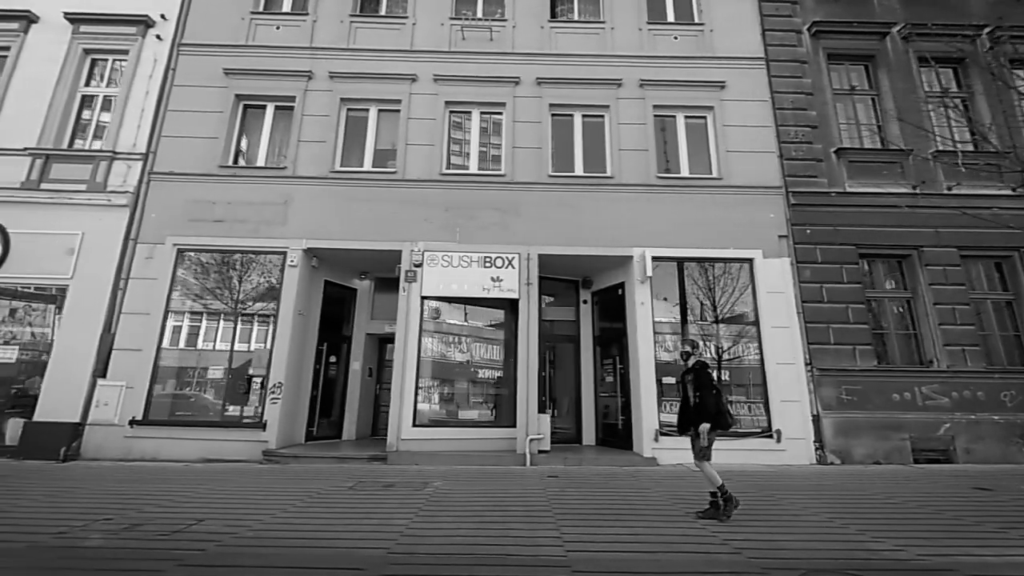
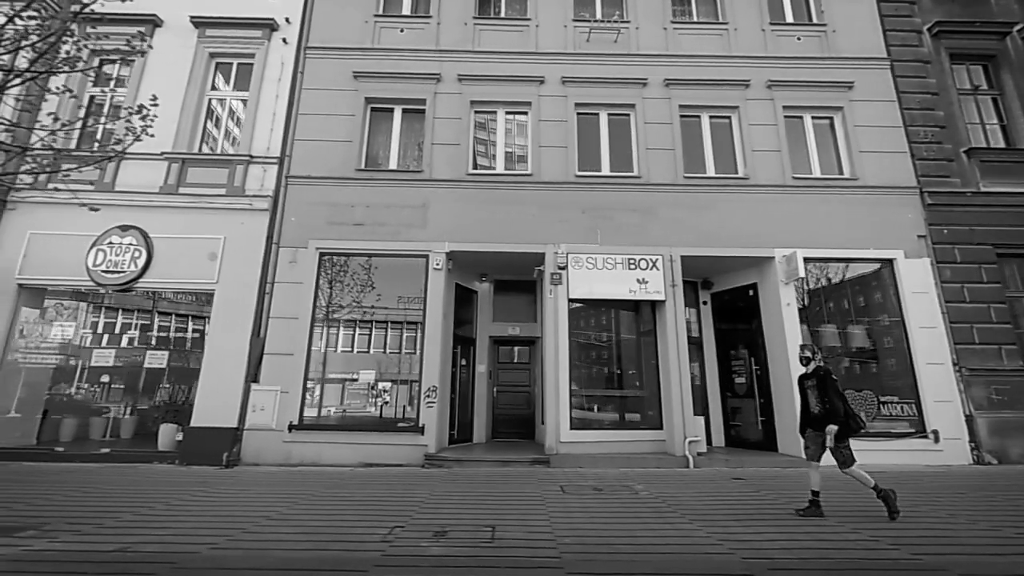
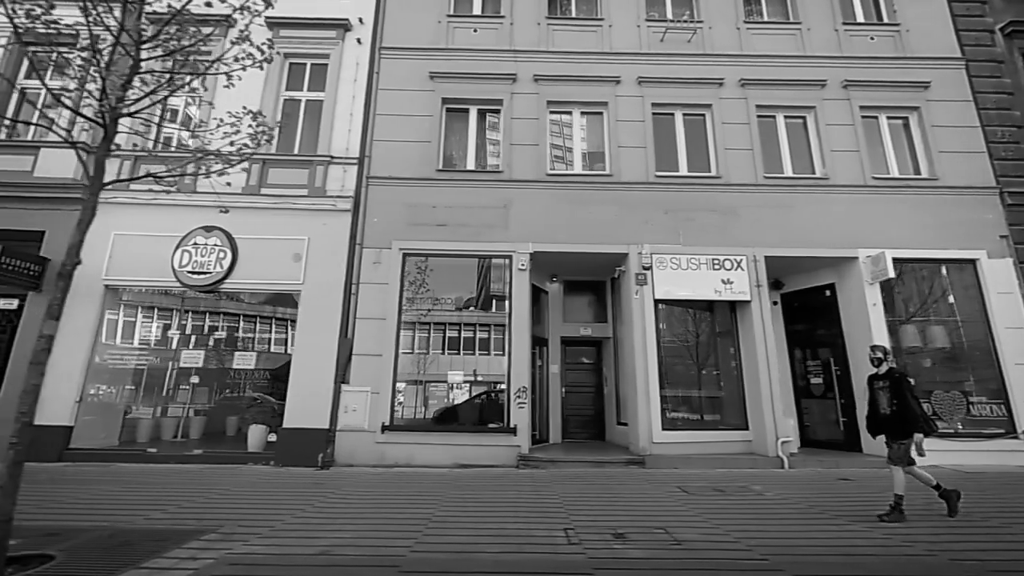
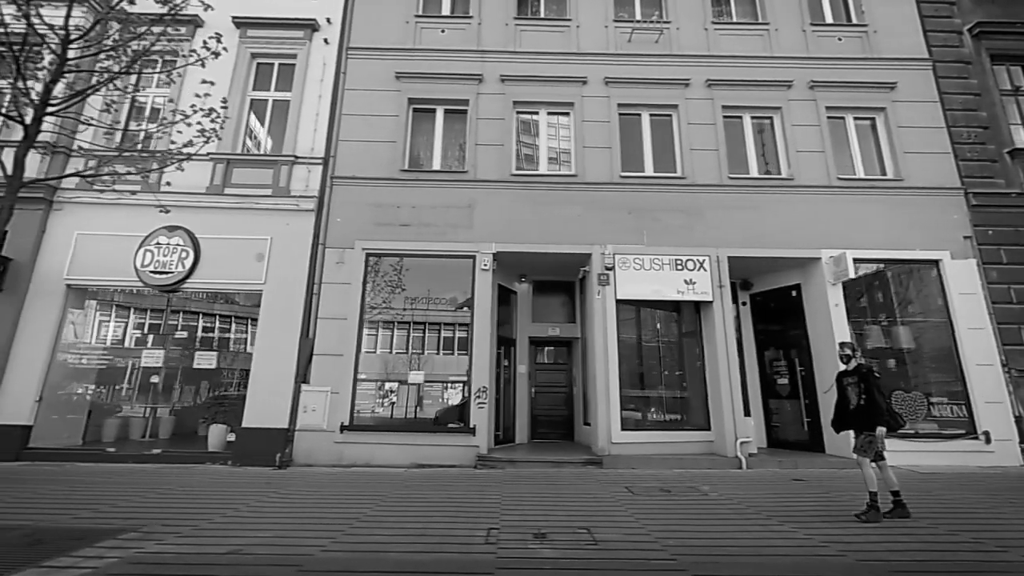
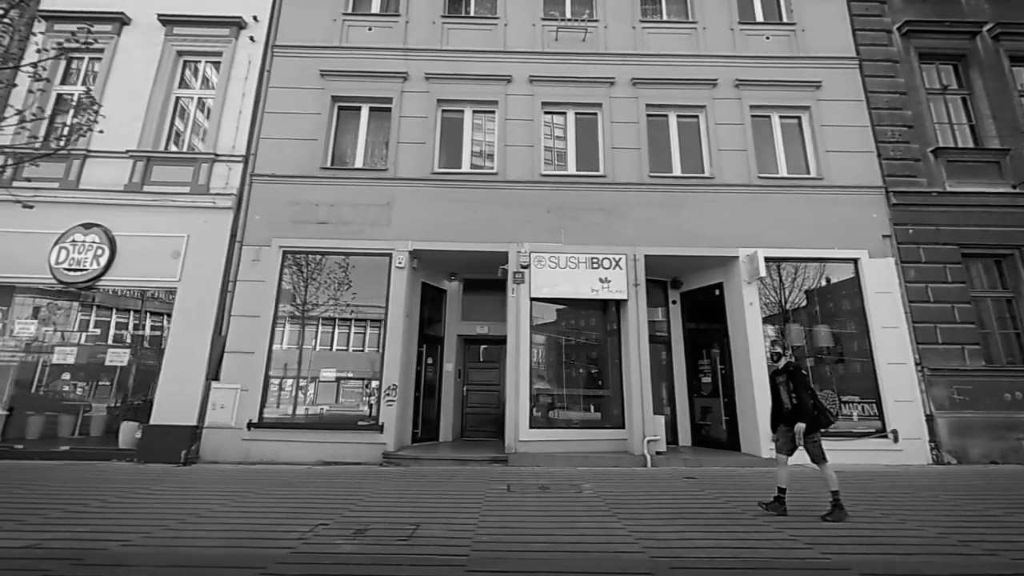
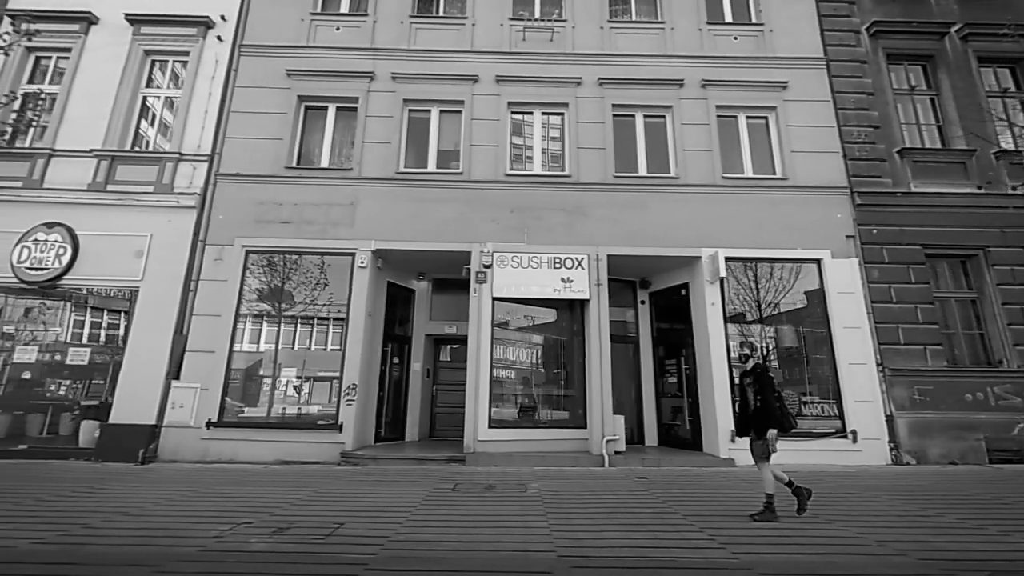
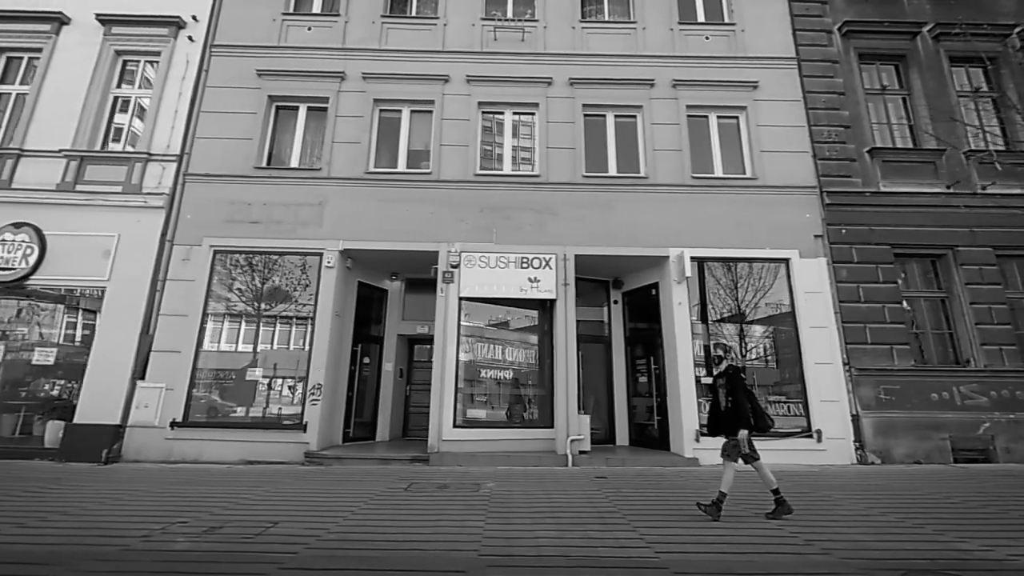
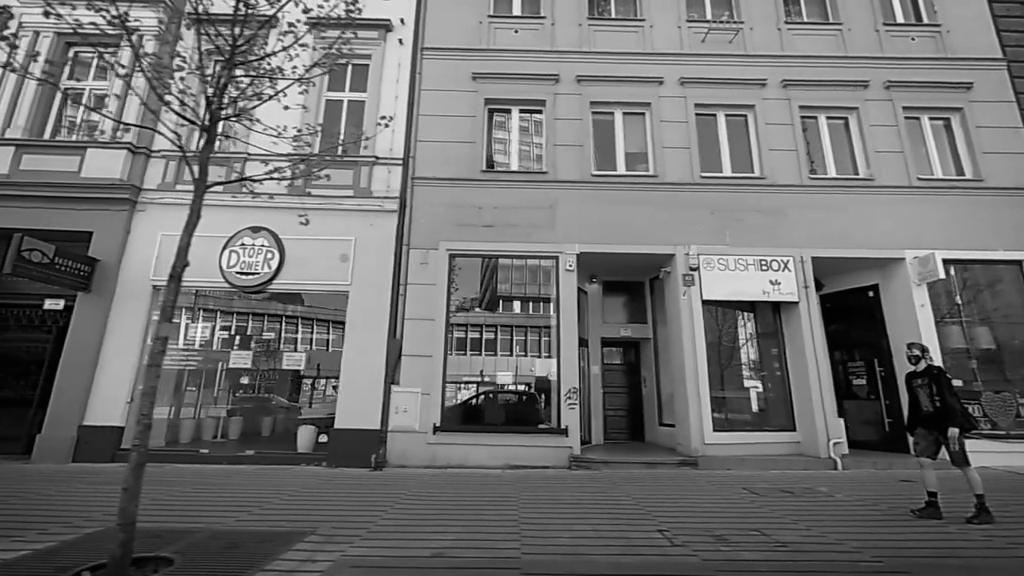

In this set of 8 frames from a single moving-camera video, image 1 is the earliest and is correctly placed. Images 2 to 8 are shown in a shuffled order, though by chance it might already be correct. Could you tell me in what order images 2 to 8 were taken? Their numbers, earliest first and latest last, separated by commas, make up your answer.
7, 6, 5, 2, 4, 3, 8
